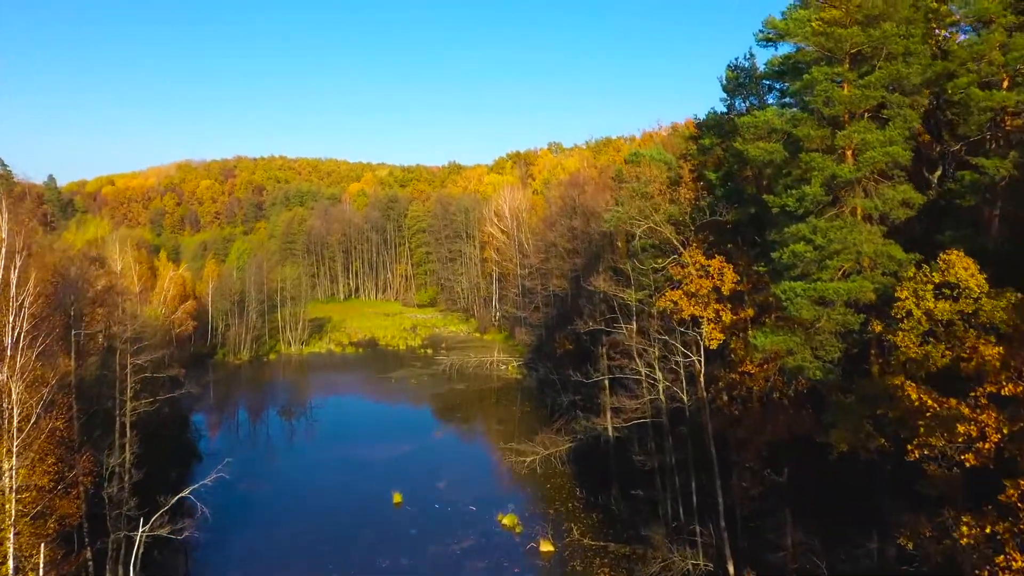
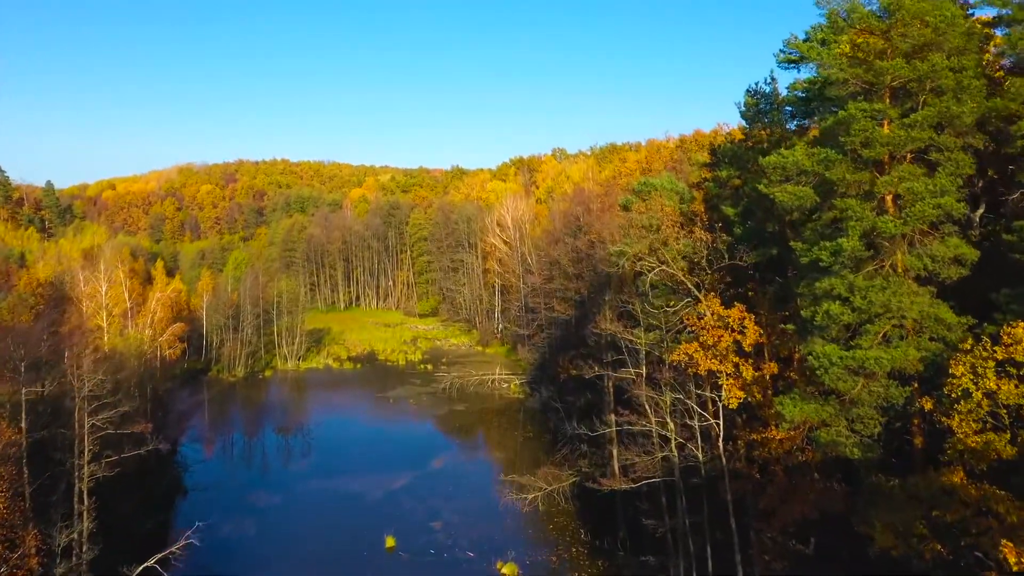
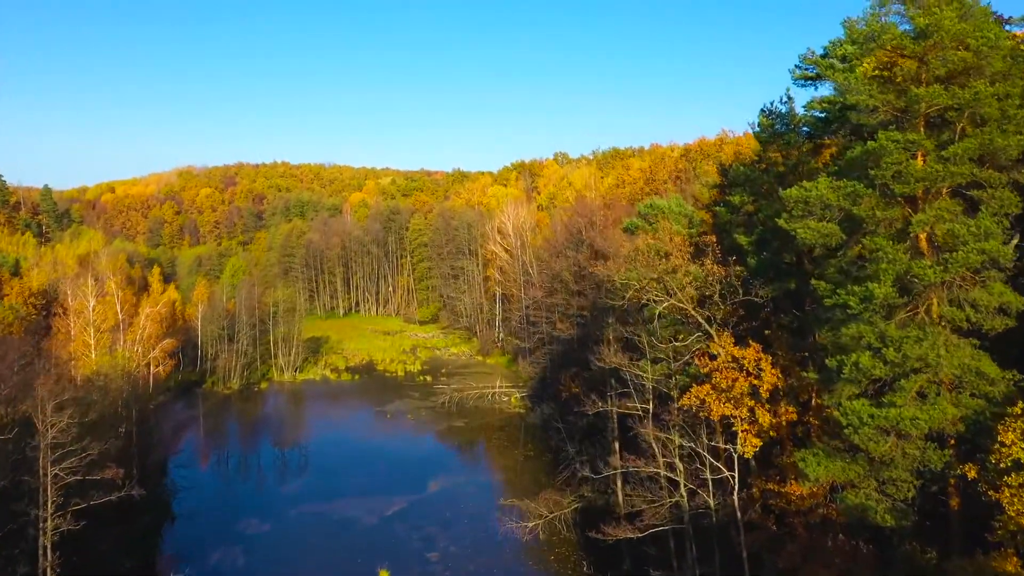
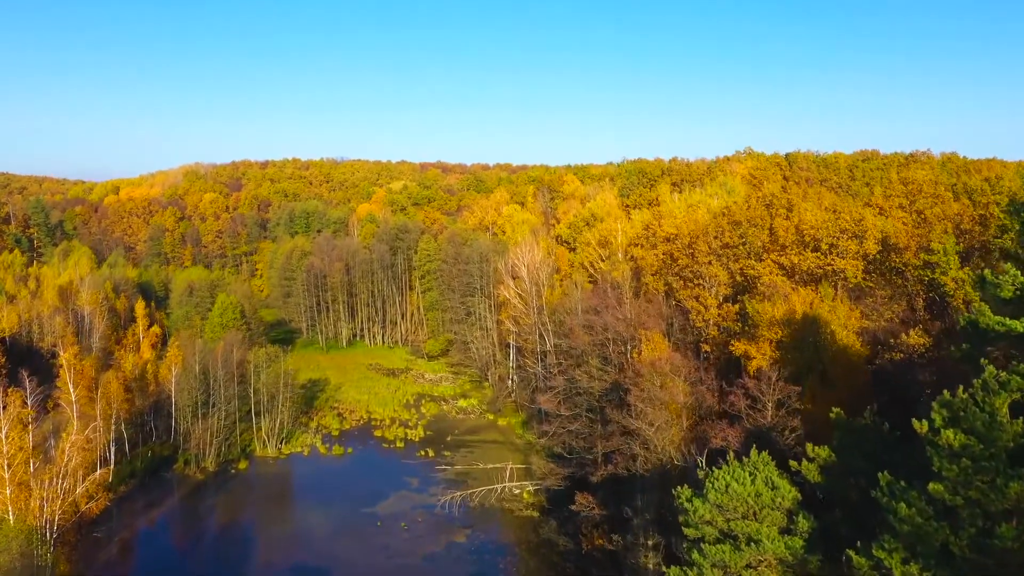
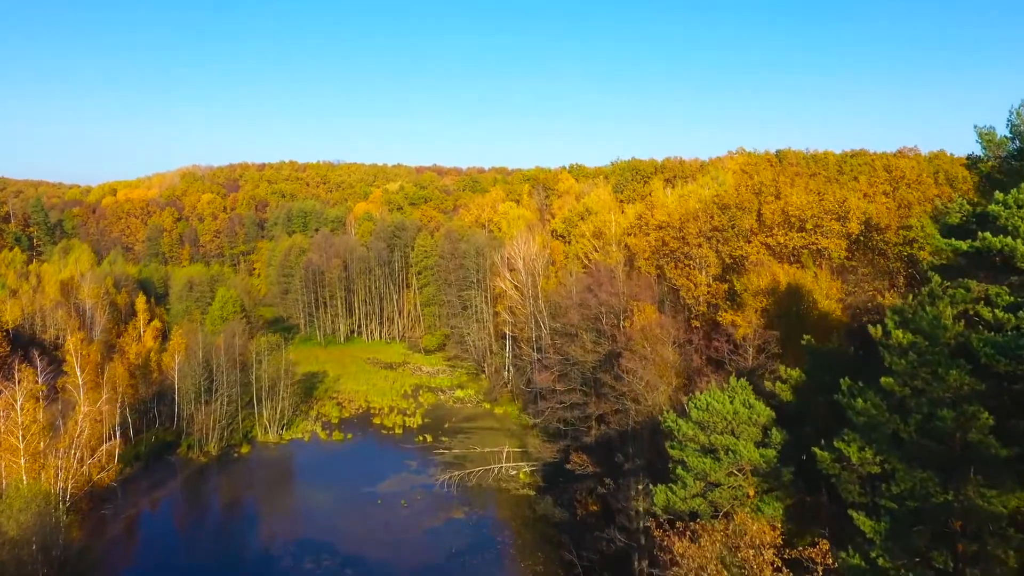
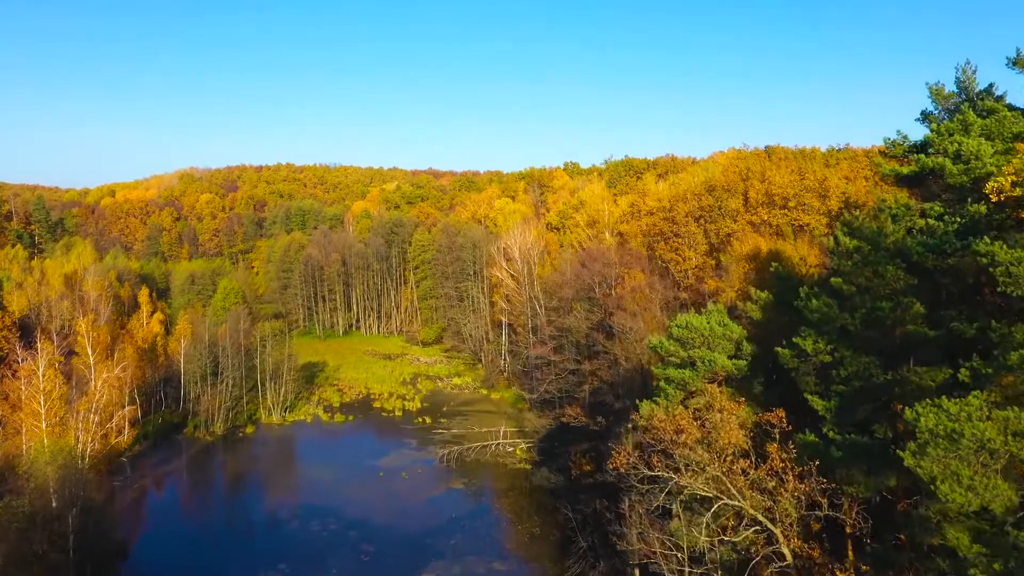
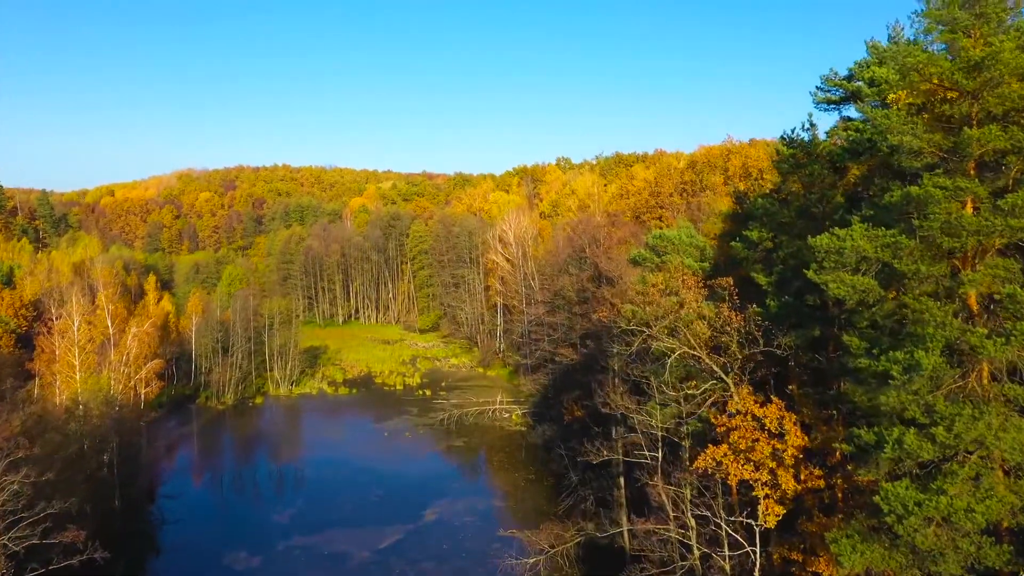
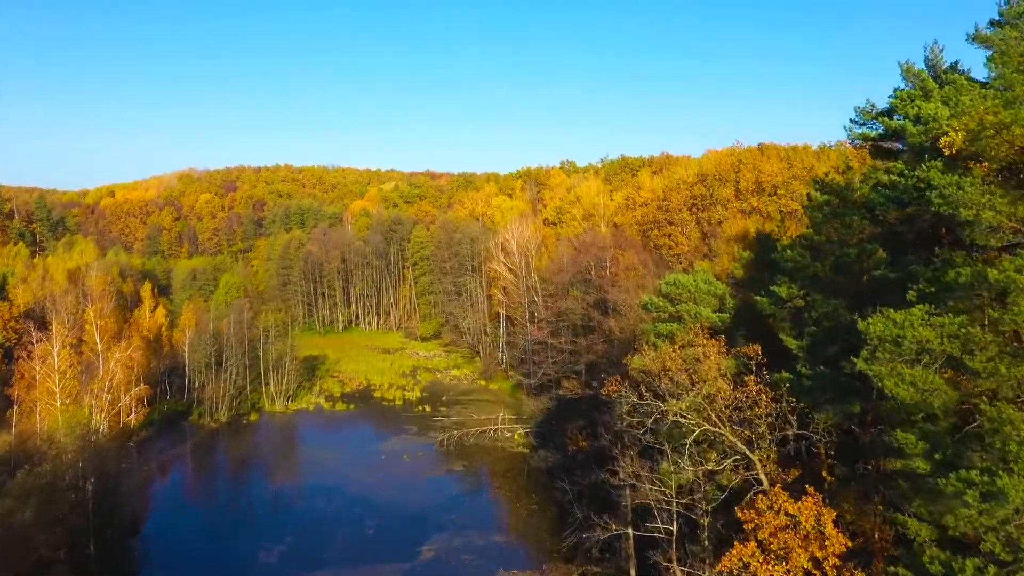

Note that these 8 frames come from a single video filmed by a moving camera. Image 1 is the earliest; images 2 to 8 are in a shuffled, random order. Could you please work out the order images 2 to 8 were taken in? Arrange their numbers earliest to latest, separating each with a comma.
2, 3, 7, 8, 6, 5, 4
